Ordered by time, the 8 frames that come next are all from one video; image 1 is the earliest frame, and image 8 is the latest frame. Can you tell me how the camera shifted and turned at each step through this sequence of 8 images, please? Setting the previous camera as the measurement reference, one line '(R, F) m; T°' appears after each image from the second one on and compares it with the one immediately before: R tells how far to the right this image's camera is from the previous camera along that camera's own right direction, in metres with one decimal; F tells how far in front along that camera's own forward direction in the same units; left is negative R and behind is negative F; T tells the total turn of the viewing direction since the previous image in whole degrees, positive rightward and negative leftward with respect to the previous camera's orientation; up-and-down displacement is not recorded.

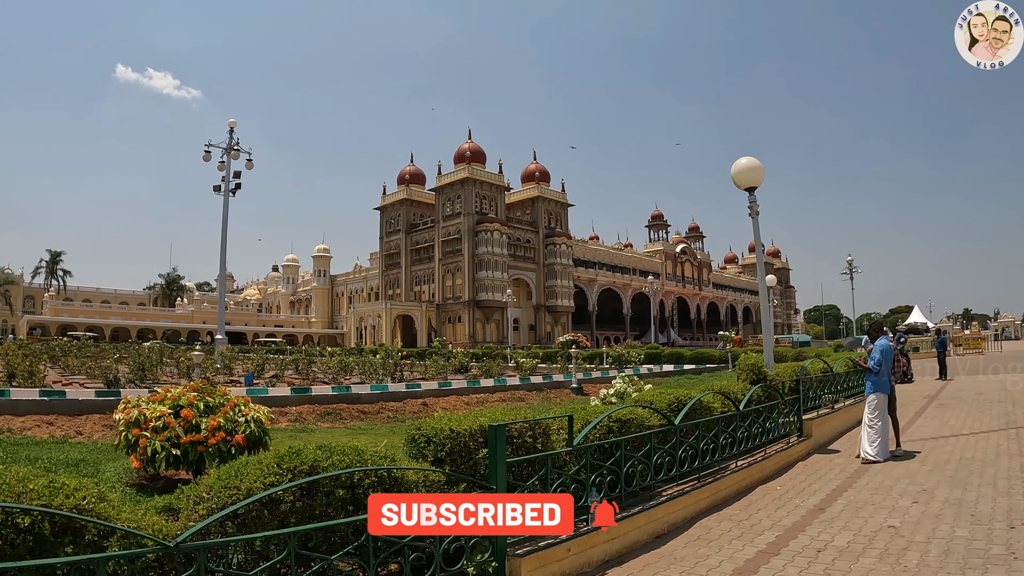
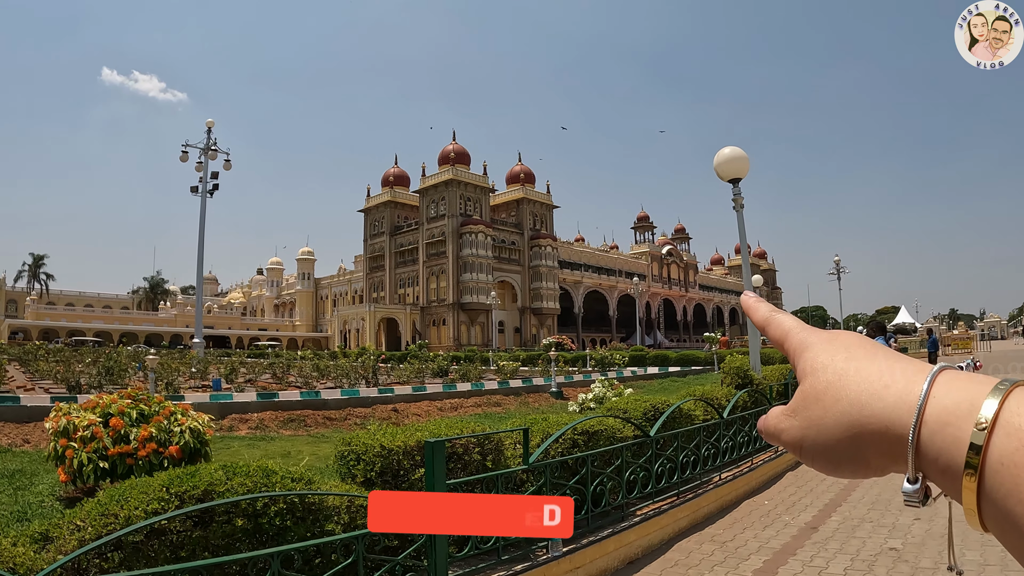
(+0.3, +0.7) m; +1°
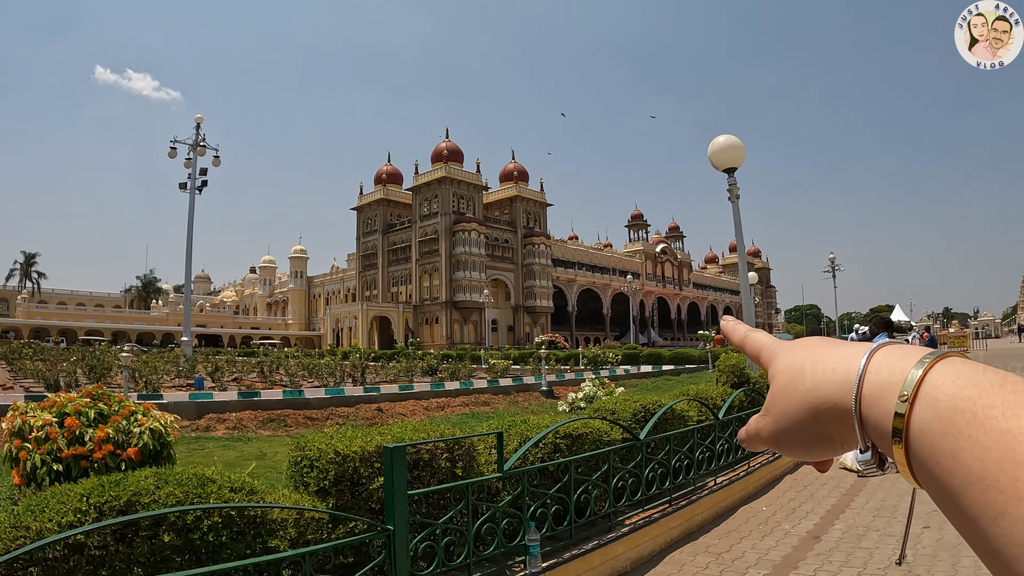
(+0.1, +0.4) m; +1°
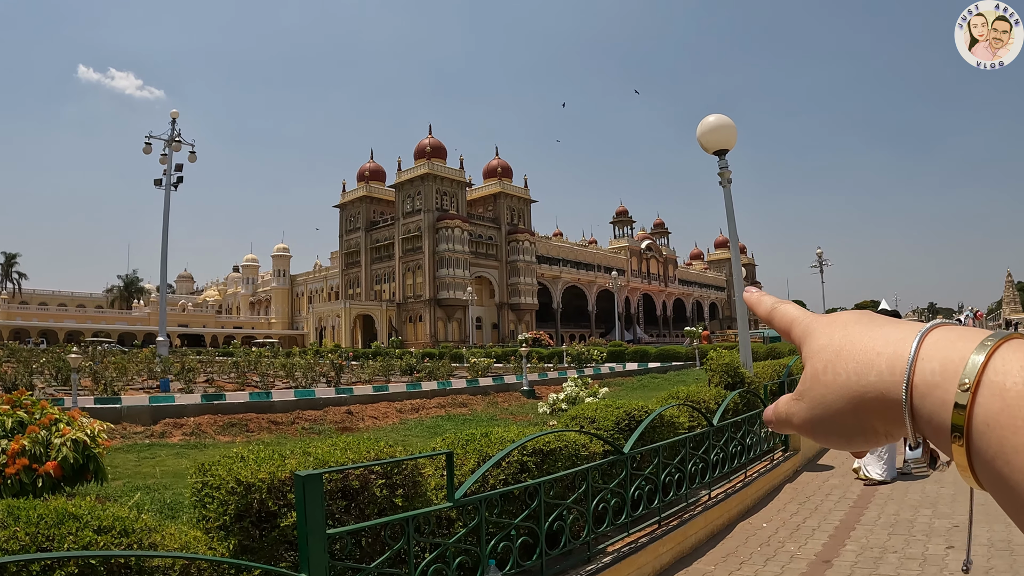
(+0.2, +0.7) m; +1°
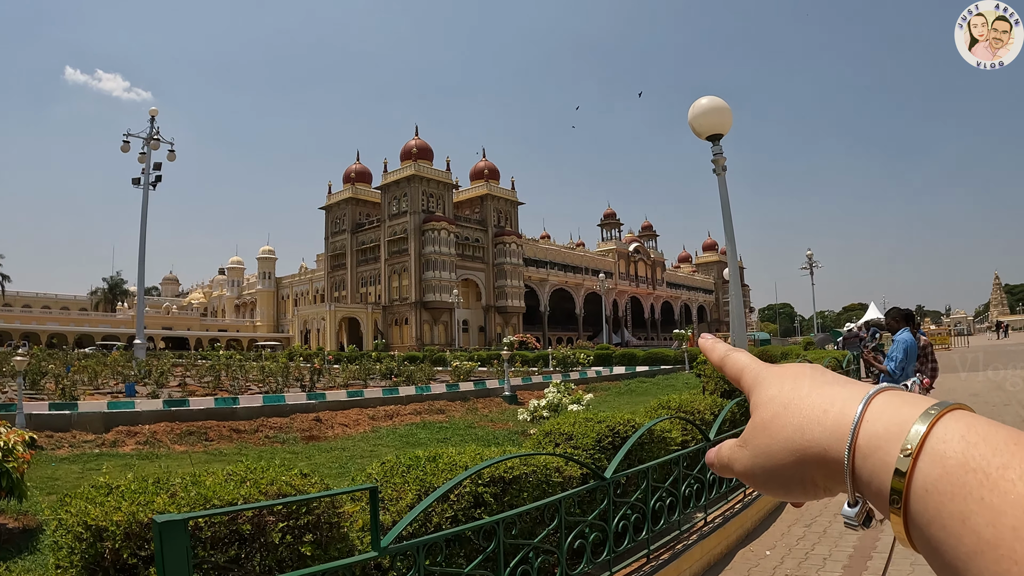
(+0.2, +0.7) m; +1°
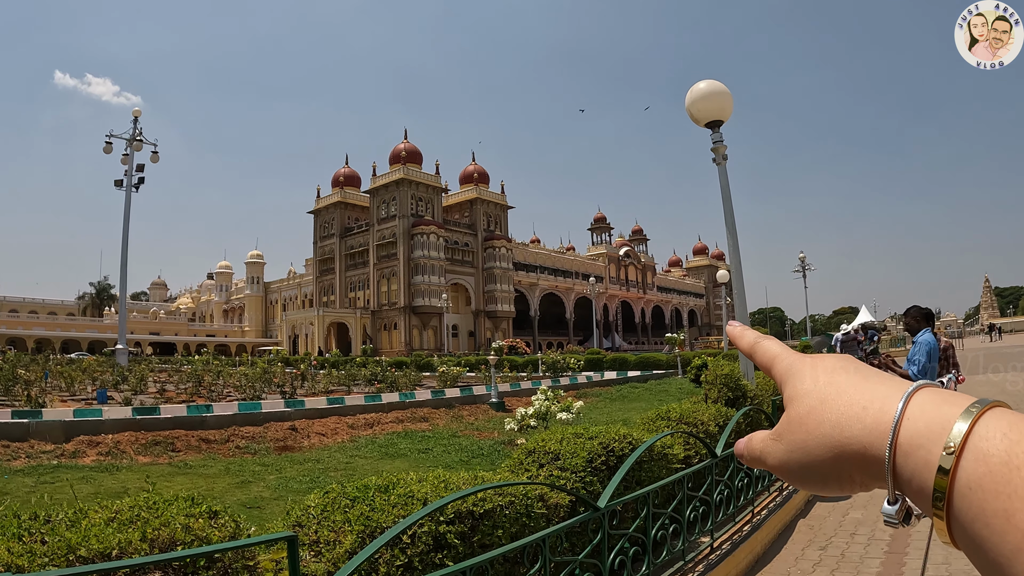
(+0.1, +0.5) m; +1°
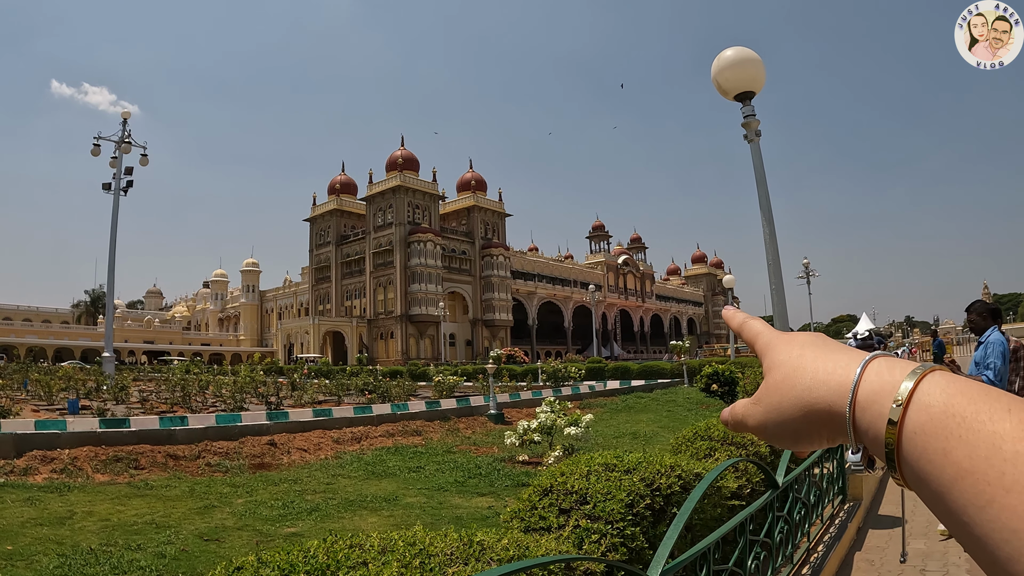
(0.0, +0.9) m; 0°
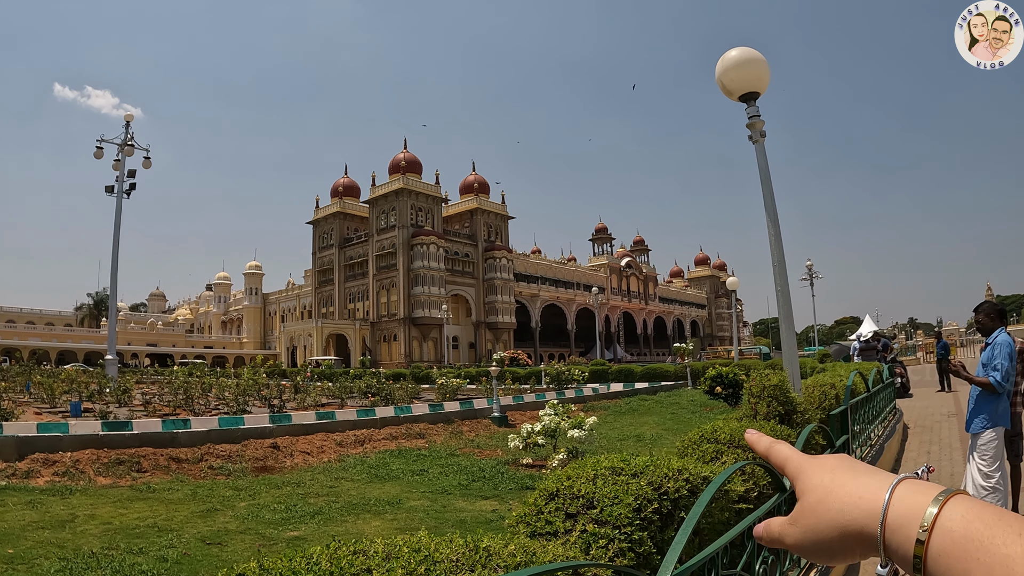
(0.0, 0.0) m; 0°
